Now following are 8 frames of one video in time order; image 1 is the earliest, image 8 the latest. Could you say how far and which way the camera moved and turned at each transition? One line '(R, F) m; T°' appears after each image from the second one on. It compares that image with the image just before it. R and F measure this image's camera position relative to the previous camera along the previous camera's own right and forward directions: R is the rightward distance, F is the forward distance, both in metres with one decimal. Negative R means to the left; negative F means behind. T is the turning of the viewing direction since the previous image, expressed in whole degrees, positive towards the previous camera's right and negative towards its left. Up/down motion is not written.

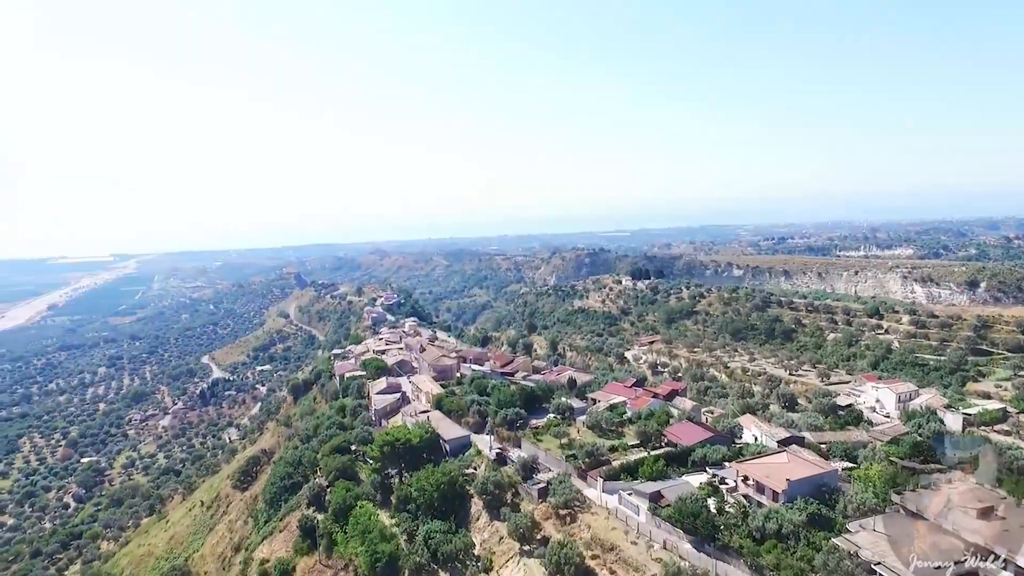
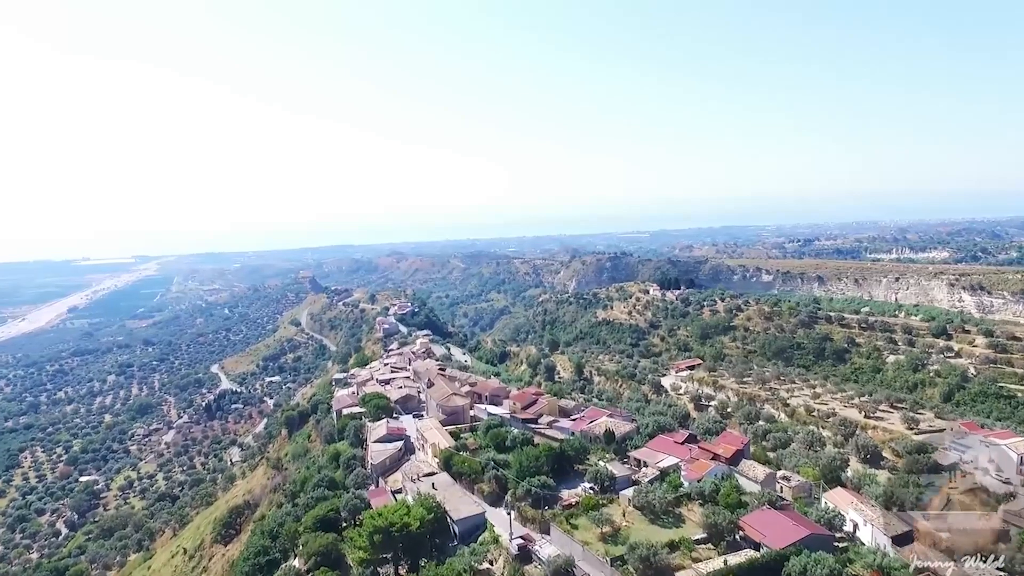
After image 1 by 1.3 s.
(-0.2, +3.8) m; -2°
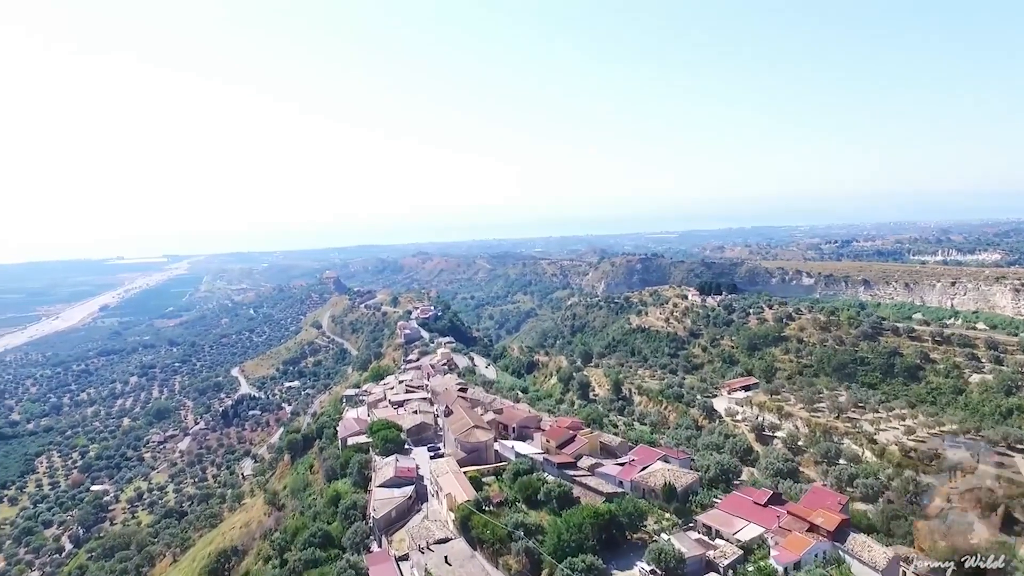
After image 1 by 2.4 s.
(-0.2, +3.5) m; -2°
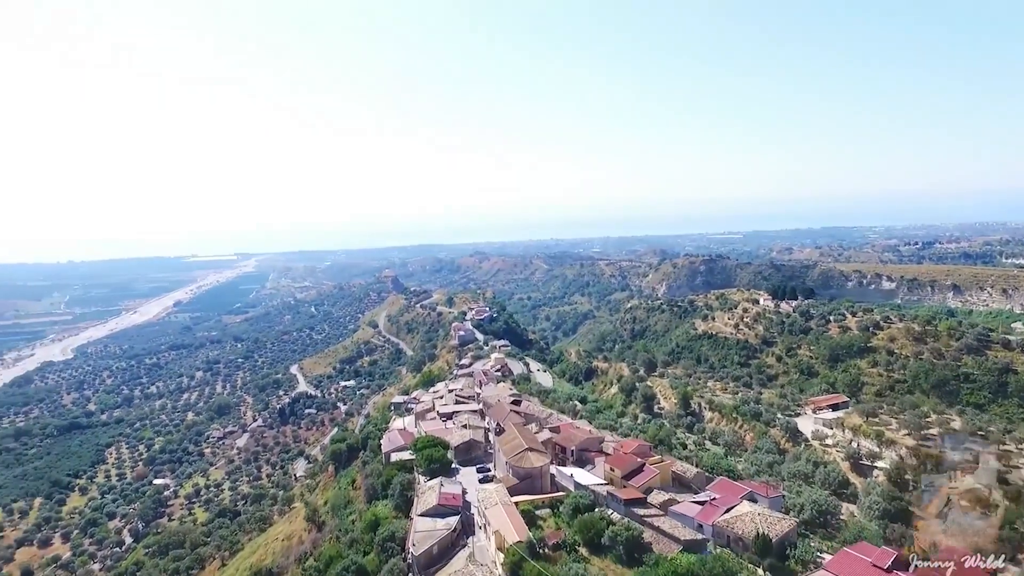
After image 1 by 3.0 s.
(-0.1, +2.1) m; -5°
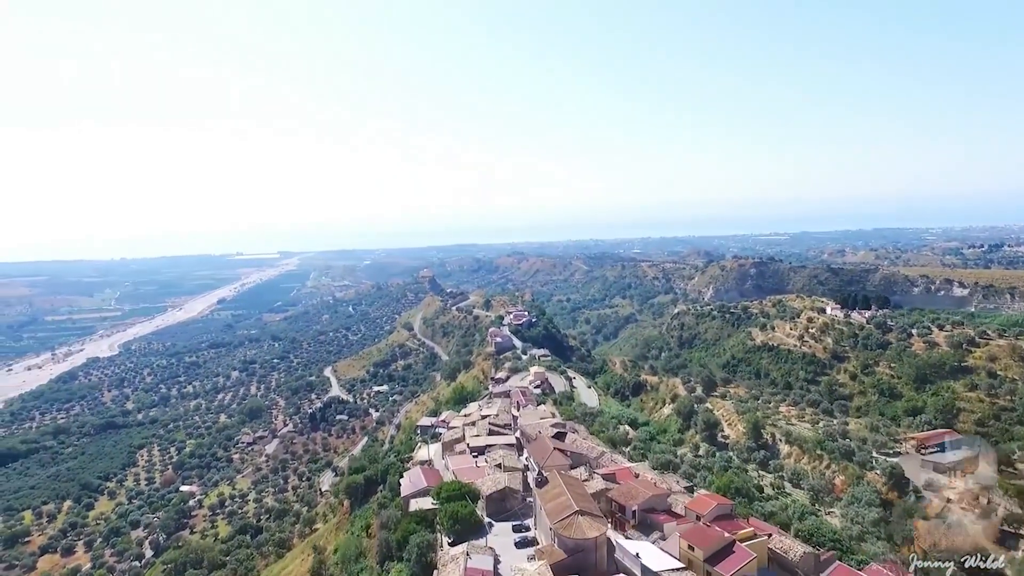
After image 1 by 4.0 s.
(-0.2, +3.5) m; -4°
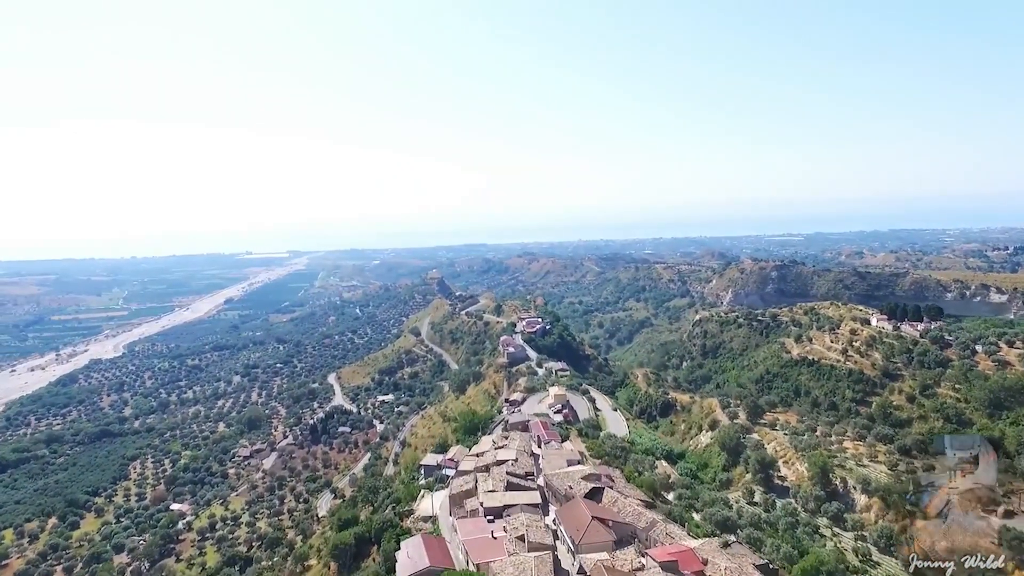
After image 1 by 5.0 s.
(-0.4, +3.8) m; -1°
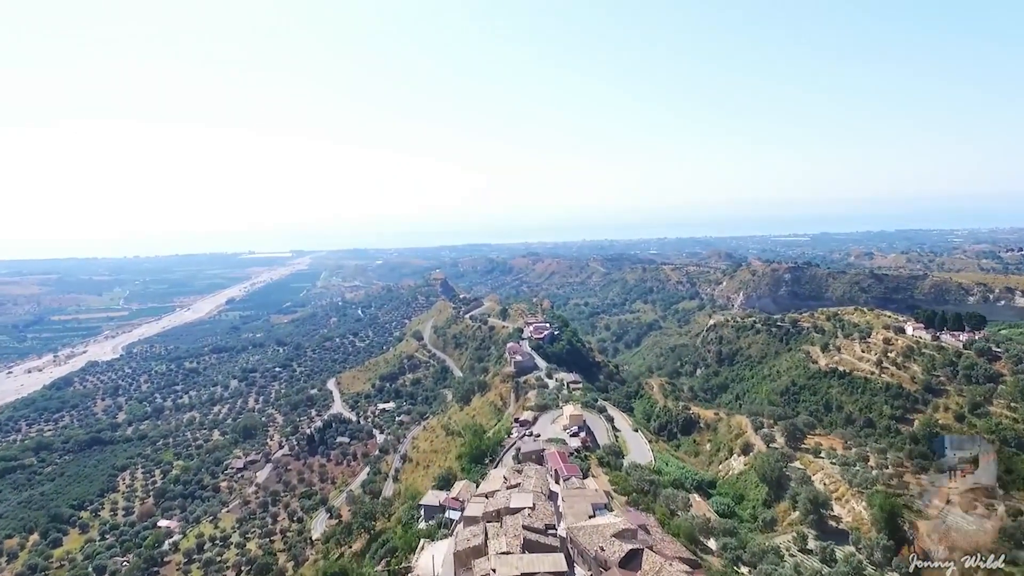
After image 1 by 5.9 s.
(-0.3, +2.9) m; 0°
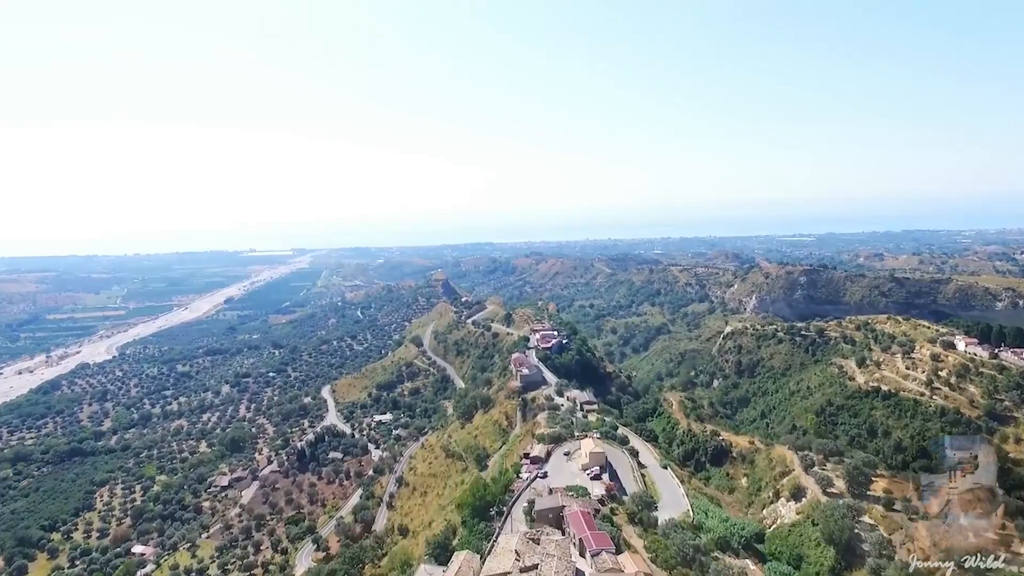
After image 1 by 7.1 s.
(-0.3, +3.9) m; 0°
